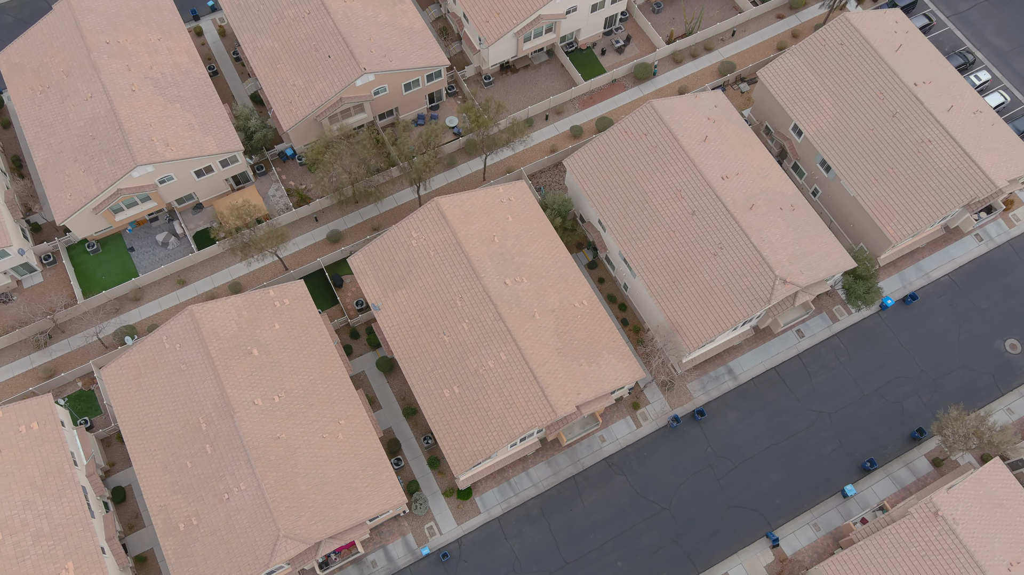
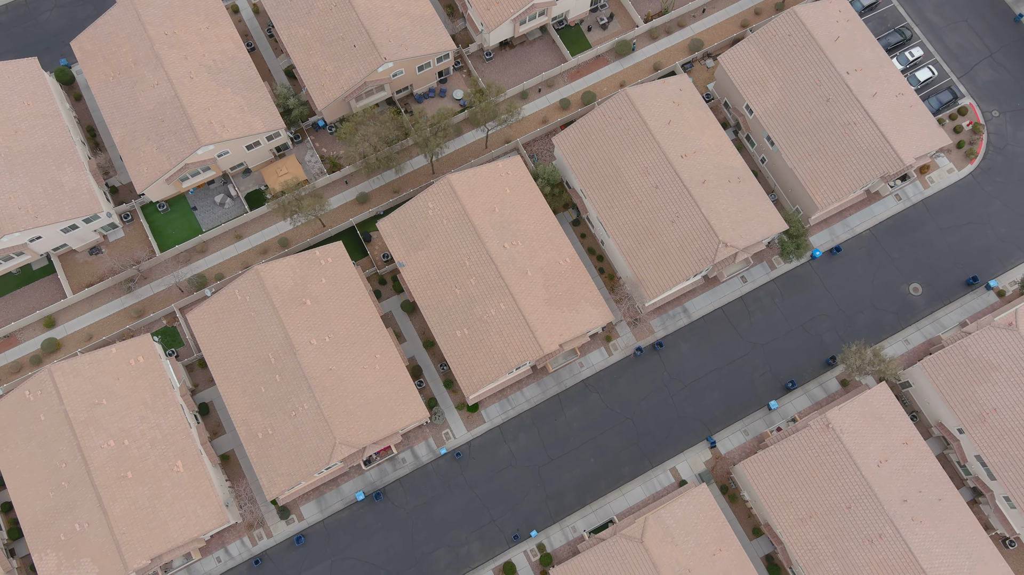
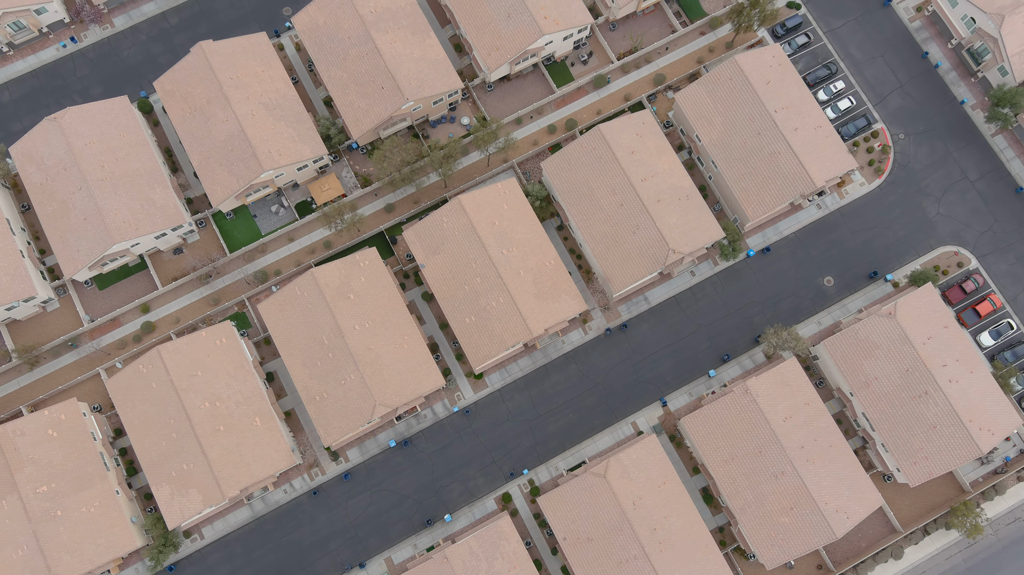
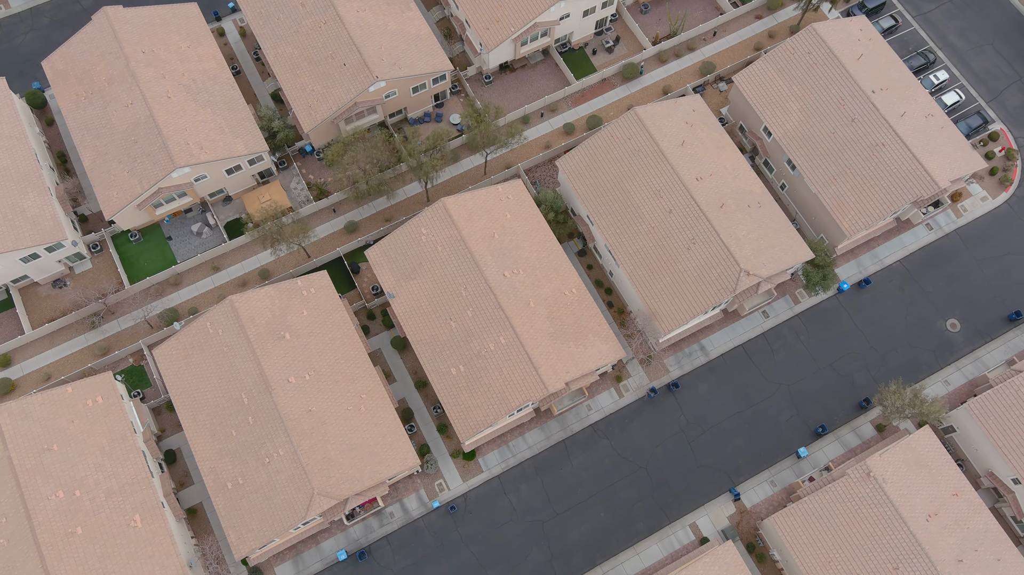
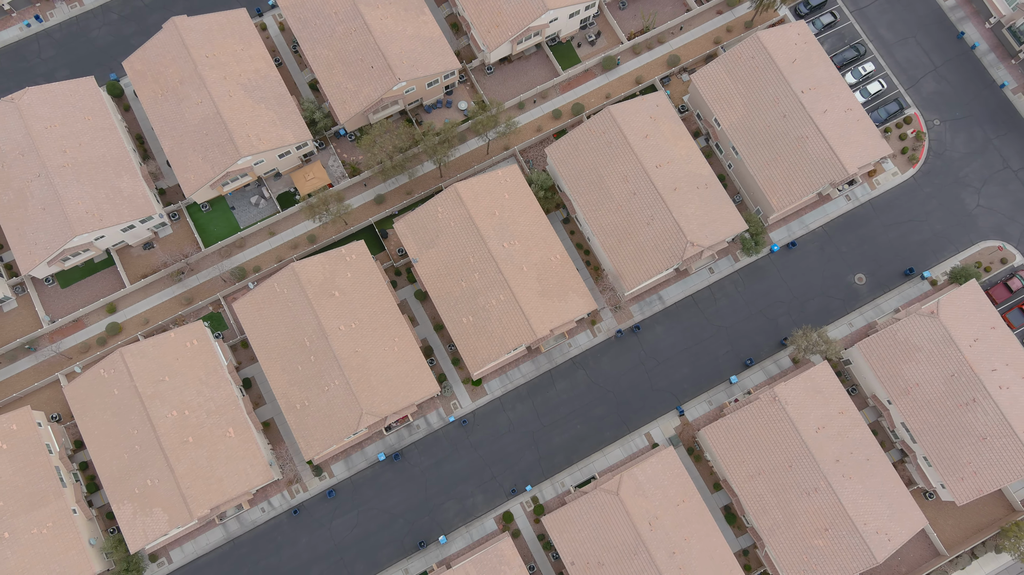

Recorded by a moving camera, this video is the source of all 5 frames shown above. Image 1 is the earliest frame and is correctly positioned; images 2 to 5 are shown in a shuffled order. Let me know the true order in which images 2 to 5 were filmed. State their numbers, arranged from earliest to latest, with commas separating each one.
4, 2, 5, 3
